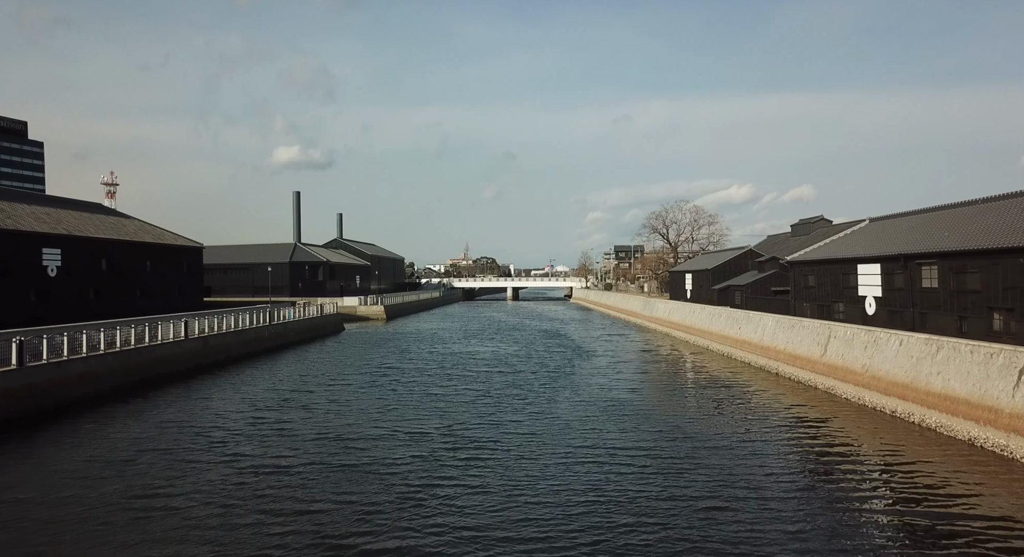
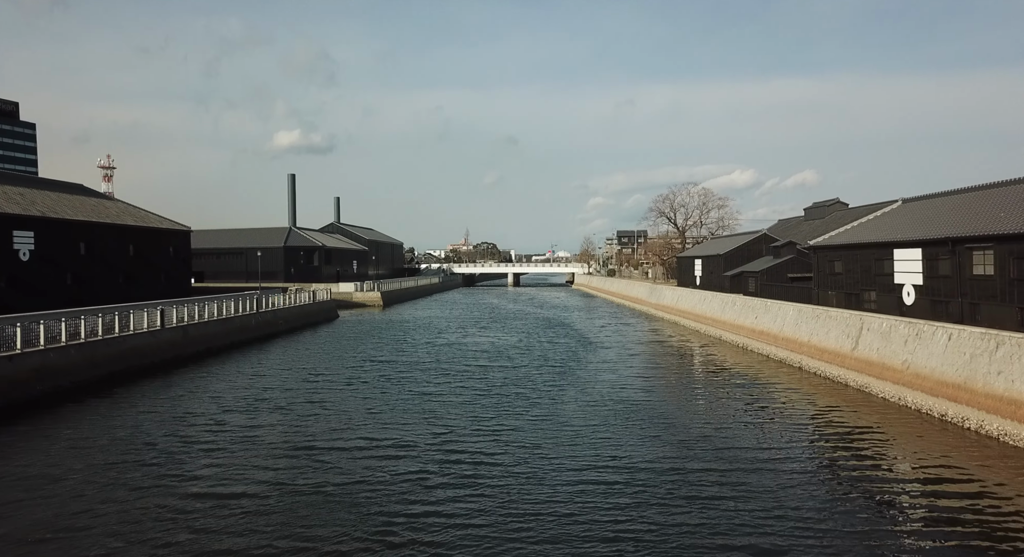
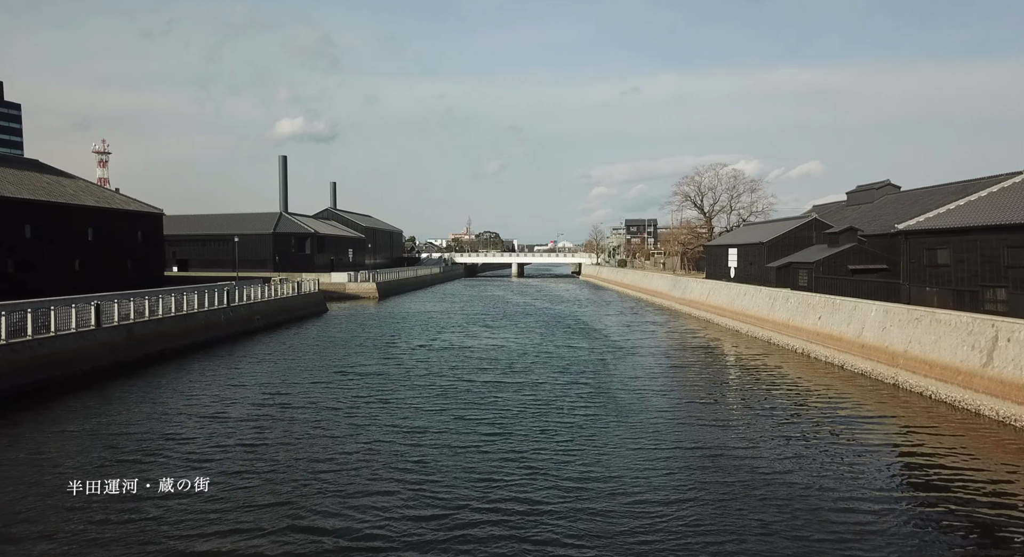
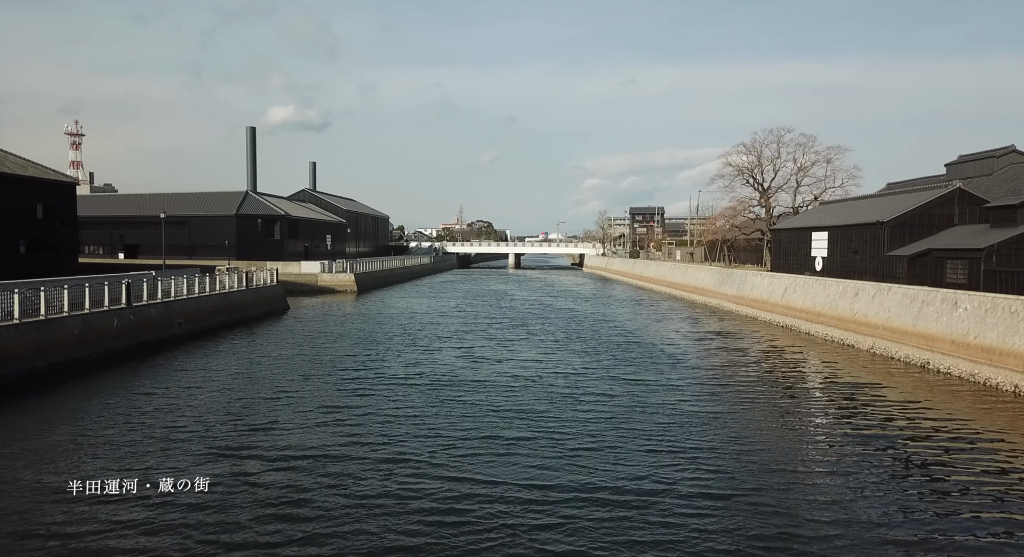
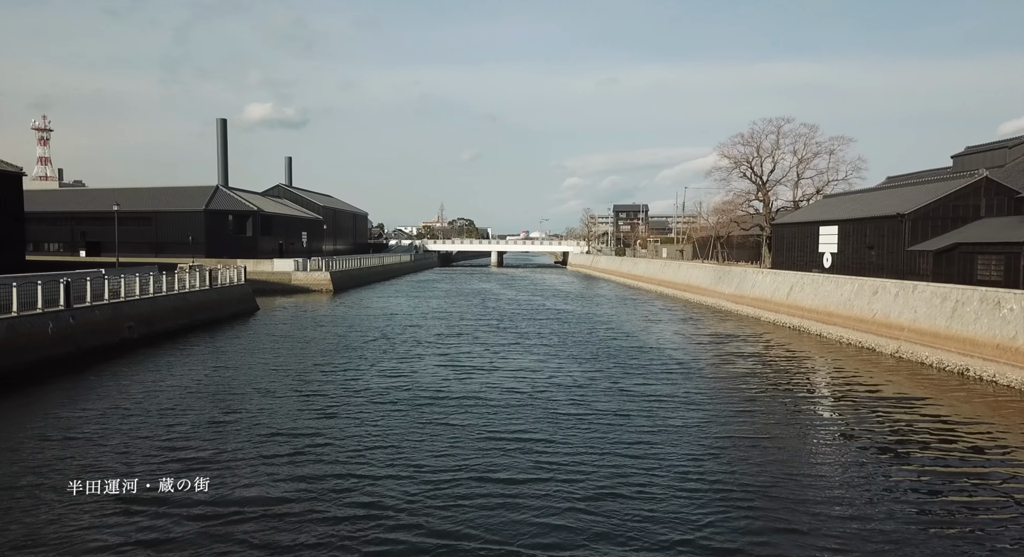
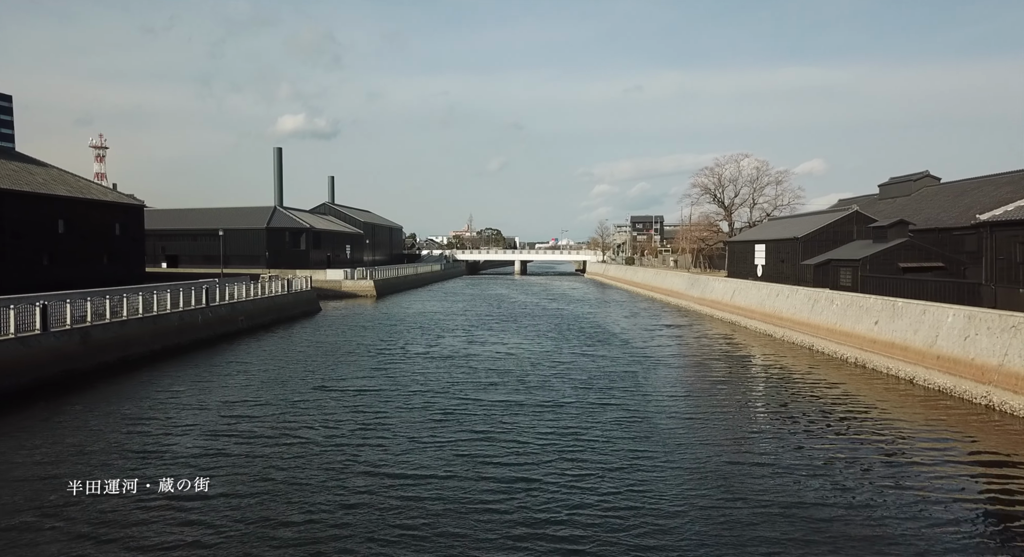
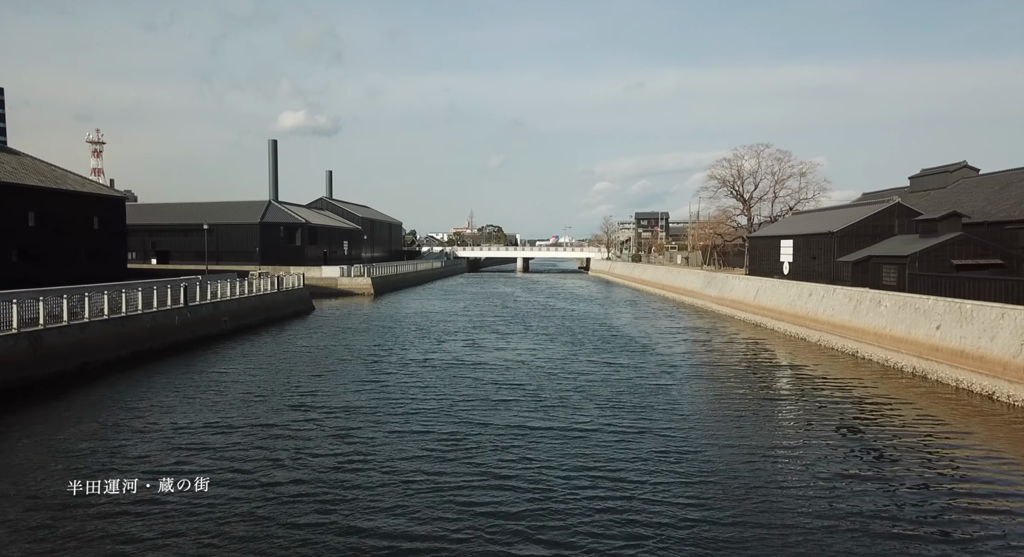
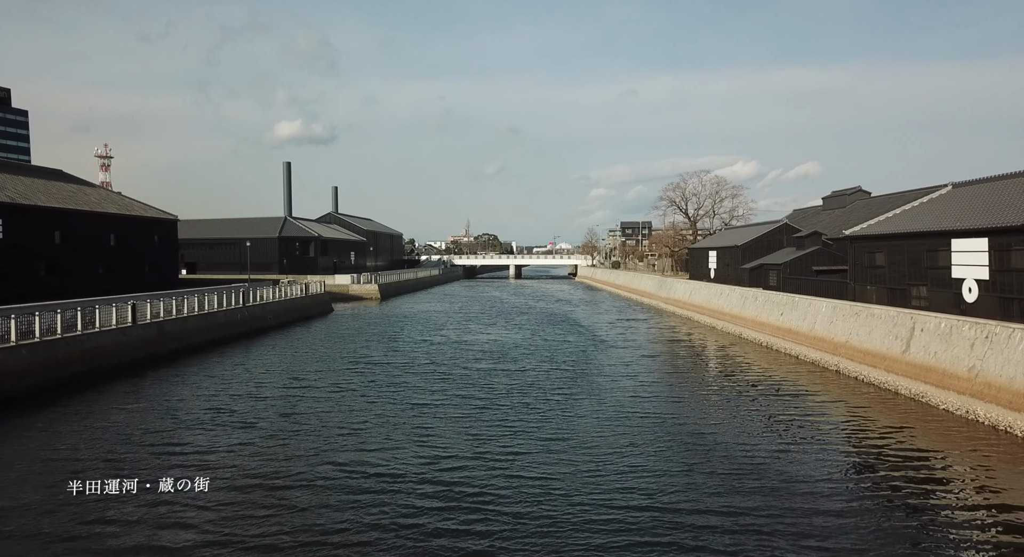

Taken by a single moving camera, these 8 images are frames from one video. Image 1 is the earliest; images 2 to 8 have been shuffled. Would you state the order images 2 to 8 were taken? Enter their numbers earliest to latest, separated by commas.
2, 8, 3, 6, 7, 4, 5
